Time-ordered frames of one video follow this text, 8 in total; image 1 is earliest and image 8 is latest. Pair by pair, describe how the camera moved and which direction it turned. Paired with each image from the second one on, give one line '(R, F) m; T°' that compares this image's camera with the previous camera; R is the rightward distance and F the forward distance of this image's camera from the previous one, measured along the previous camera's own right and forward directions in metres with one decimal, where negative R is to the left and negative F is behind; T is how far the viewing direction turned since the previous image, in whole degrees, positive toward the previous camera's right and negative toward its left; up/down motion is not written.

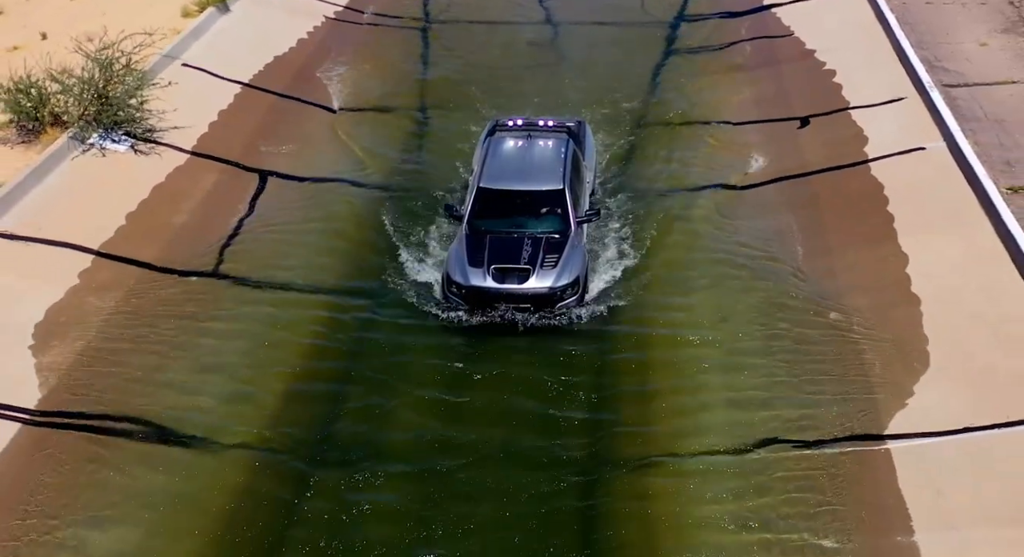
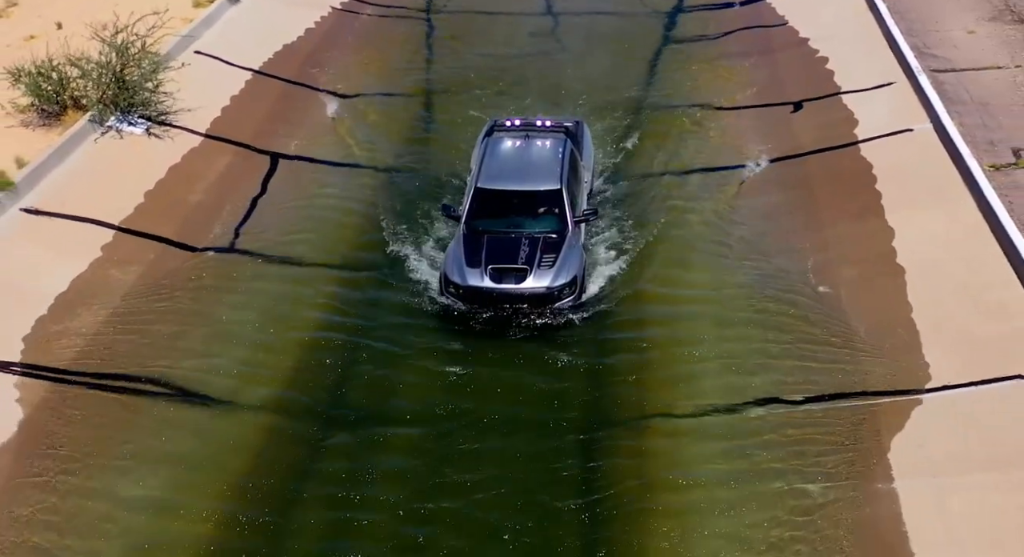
(0.0, -0.8) m; 0°
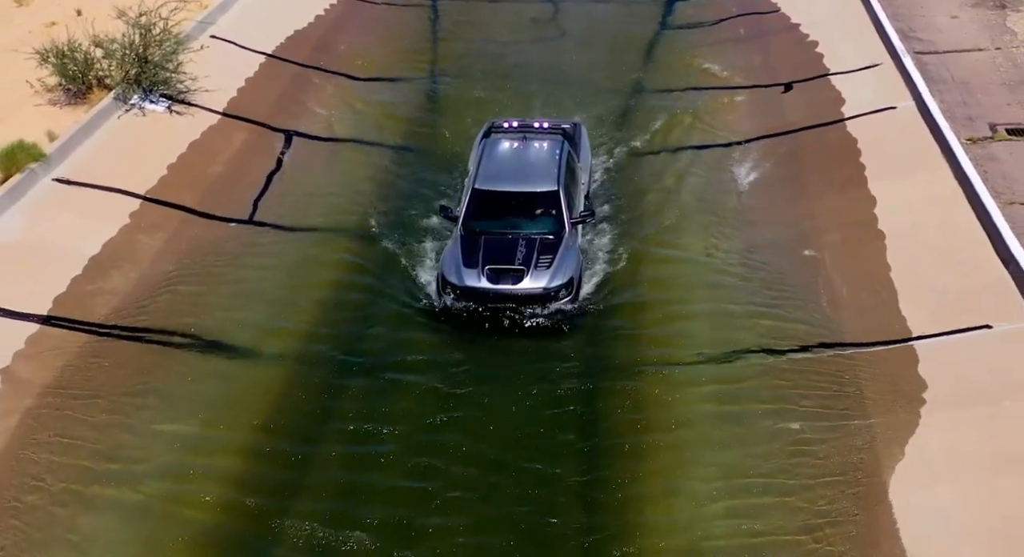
(-0.1, -1.1) m; 0°
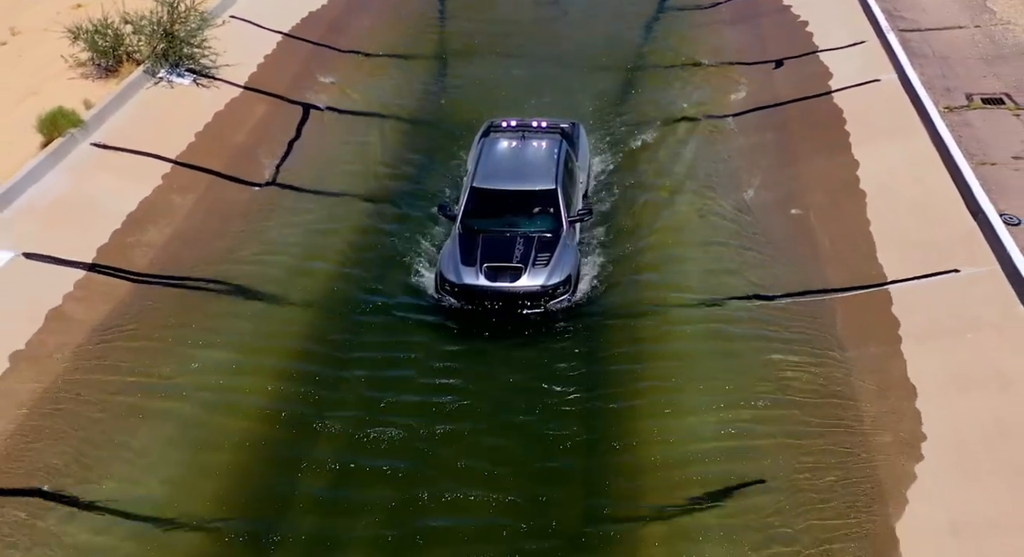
(-0.1, -1.3) m; 0°
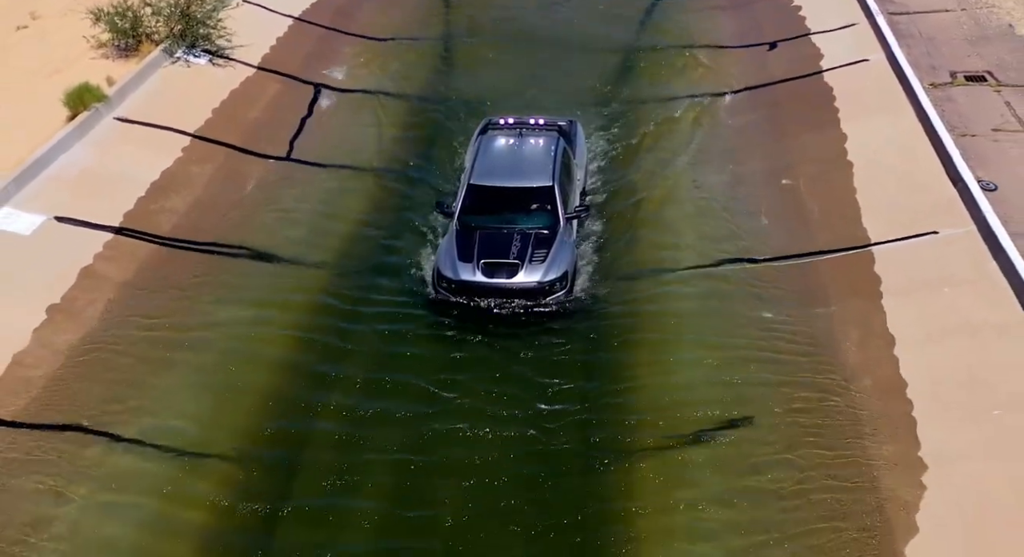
(-0.1, -0.9) m; 0°
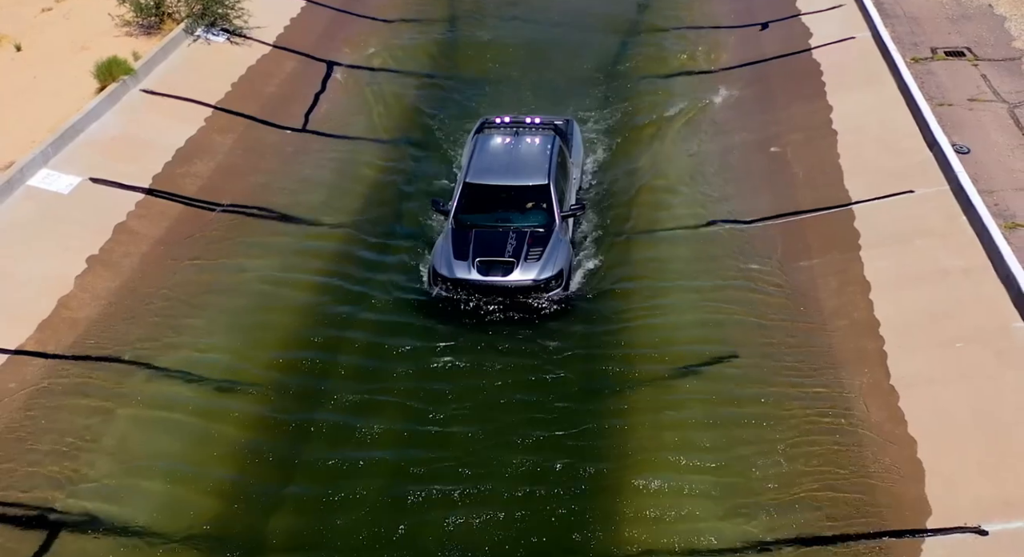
(-0.1, -1.2) m; 0°
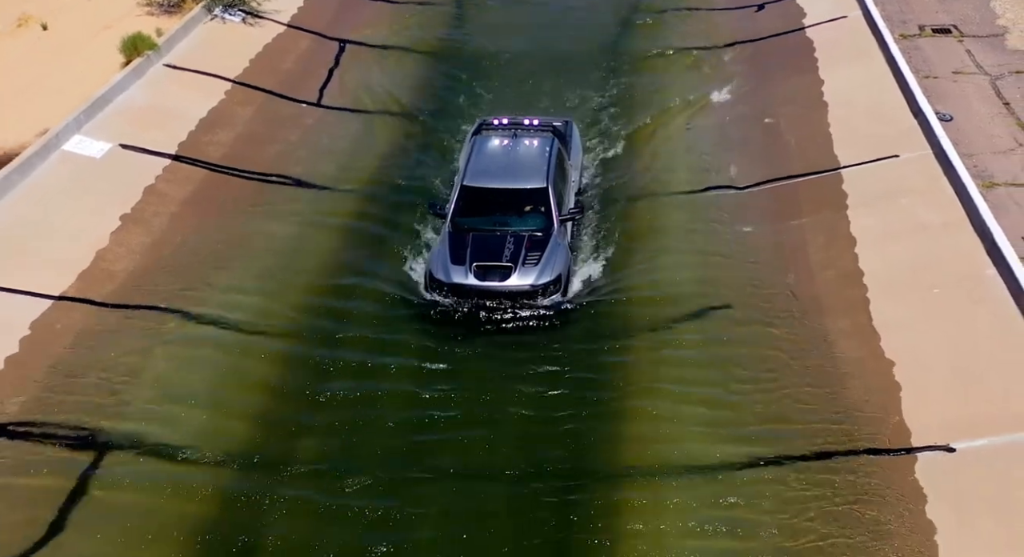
(-0.1, -1.0) m; 0°
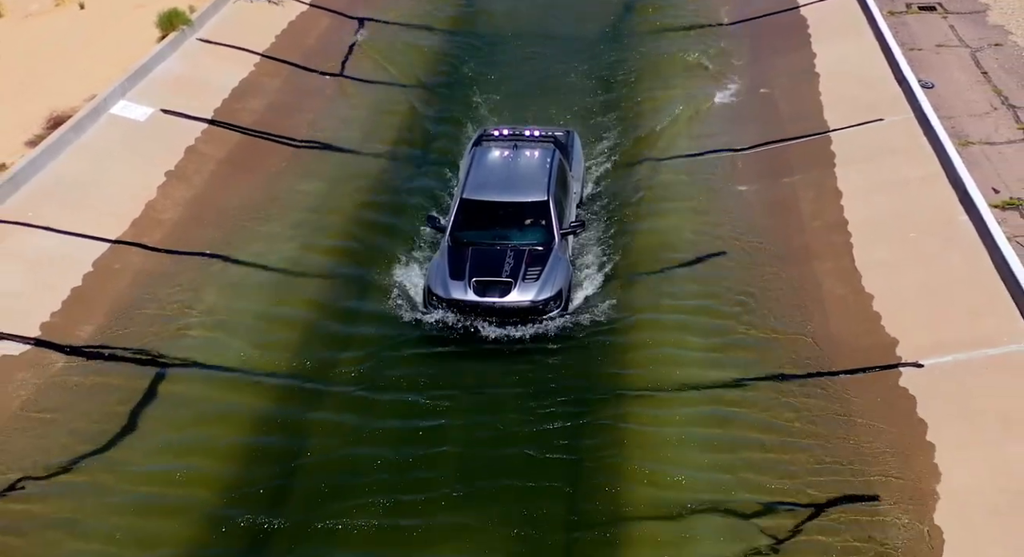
(-0.2, -1.5) m; 0°
